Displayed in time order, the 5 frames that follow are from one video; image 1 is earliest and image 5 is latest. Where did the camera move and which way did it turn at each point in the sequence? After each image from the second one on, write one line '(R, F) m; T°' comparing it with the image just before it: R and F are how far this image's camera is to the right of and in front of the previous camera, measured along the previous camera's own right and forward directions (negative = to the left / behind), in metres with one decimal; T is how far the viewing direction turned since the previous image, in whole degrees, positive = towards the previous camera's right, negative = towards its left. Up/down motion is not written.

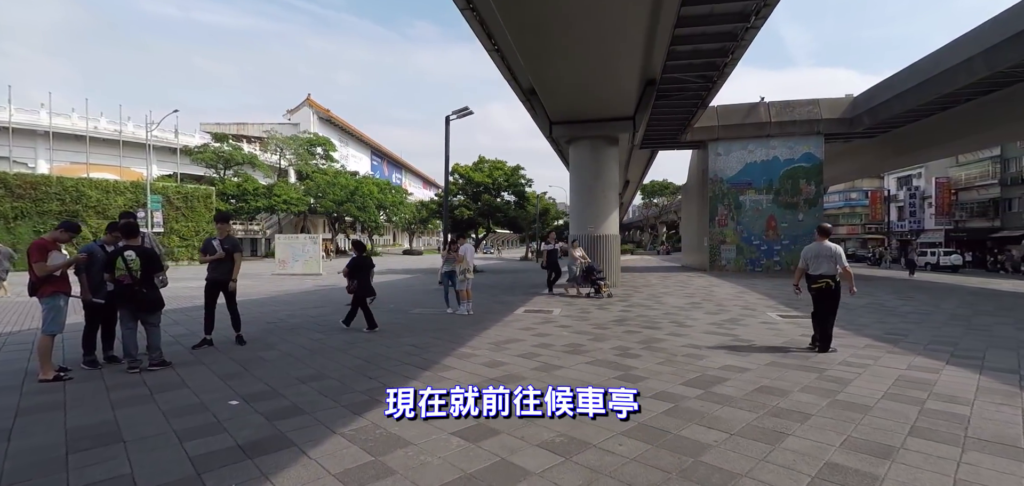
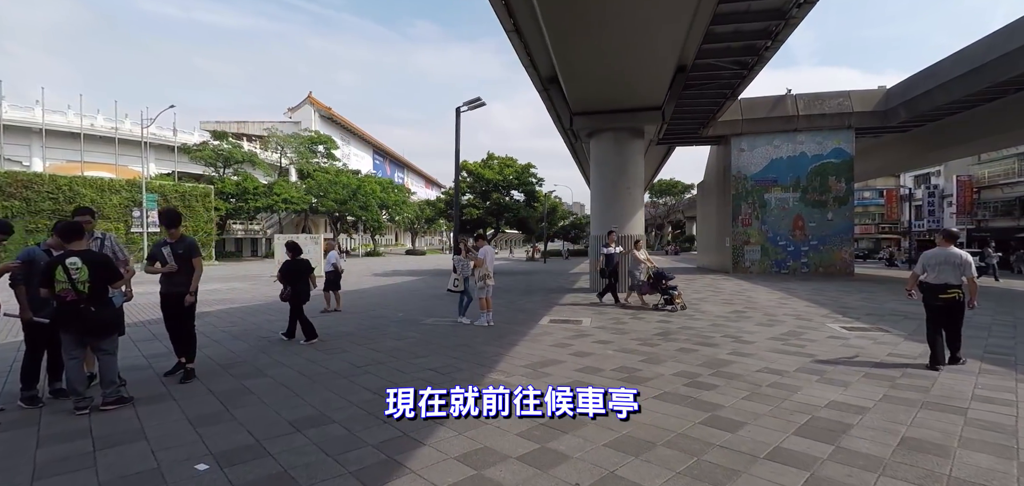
(-0.5, +1.1) m; 0°
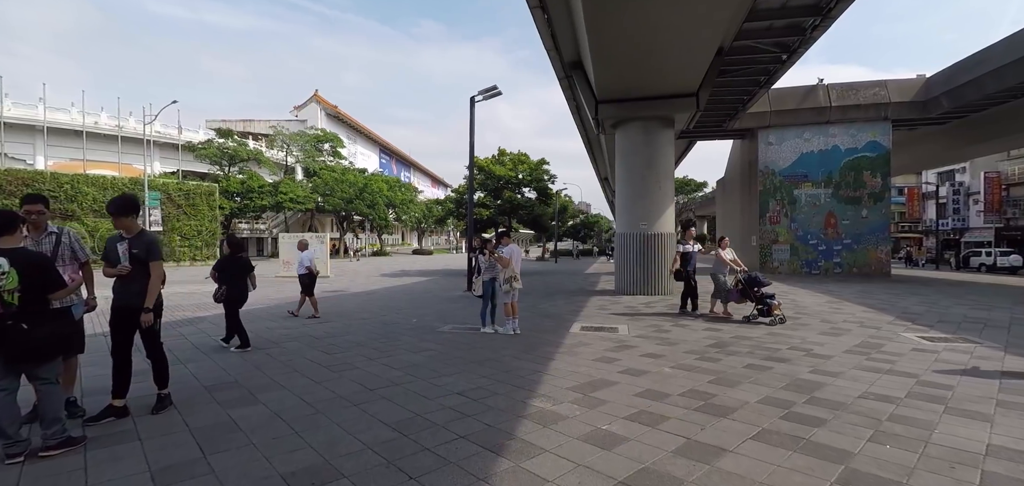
(-0.4, +1.0) m; -1°
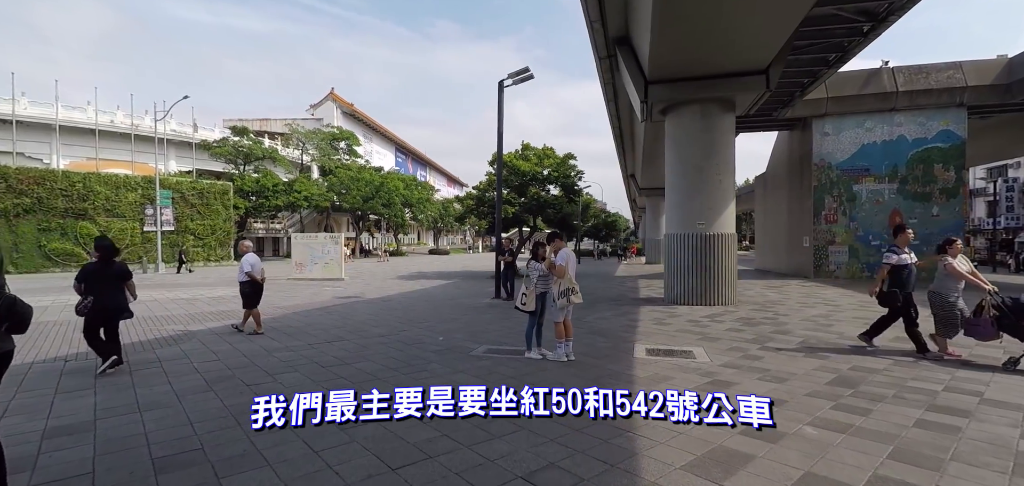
(-0.5, +1.5) m; -2°
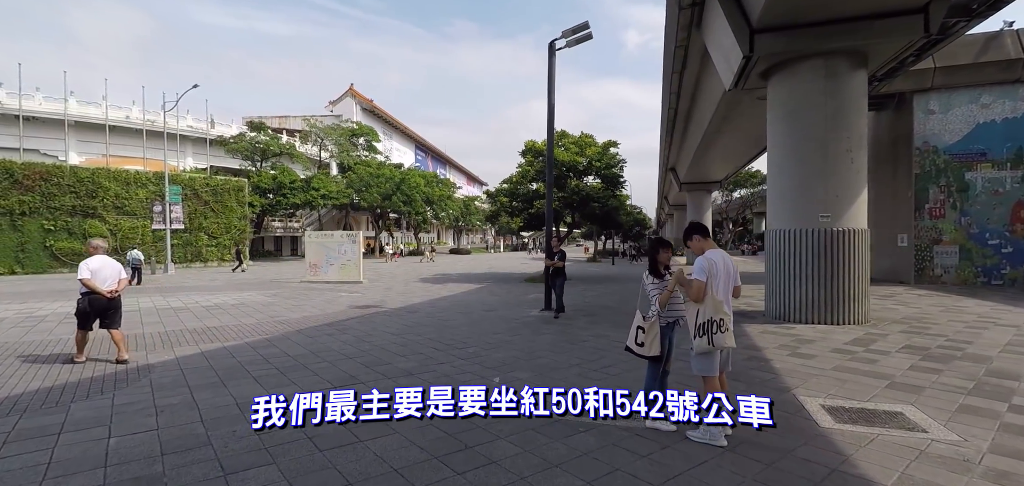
(-0.8, +2.4) m; -2°
